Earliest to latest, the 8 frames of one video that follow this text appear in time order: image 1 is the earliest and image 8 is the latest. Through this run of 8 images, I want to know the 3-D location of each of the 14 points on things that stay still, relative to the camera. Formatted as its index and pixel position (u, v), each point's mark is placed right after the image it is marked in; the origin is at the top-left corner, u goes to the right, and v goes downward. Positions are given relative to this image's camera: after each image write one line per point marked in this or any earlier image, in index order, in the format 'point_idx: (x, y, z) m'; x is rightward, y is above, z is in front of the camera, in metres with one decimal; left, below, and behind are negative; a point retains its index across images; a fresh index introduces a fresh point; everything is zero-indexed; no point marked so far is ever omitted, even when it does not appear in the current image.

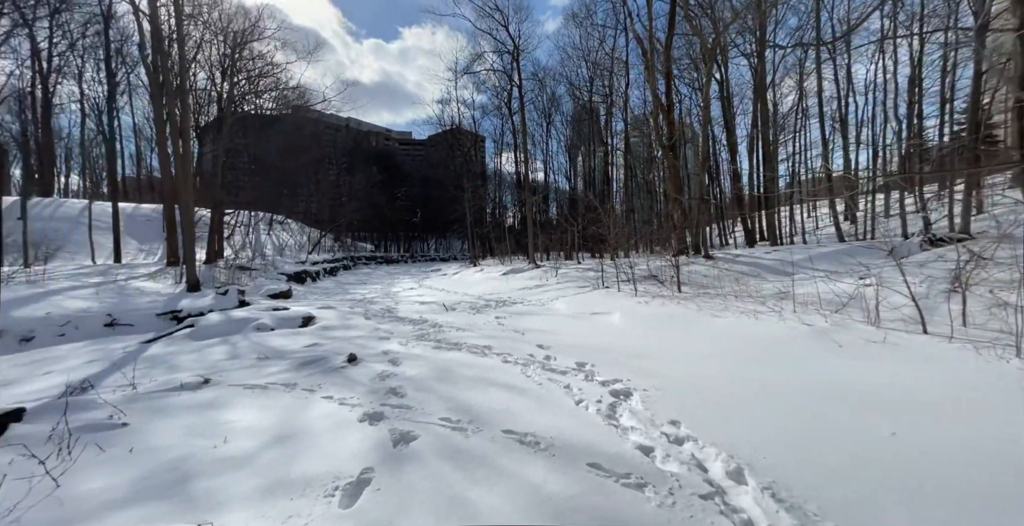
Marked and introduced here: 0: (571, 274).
0: (+1.9, -0.5, +12.5) m
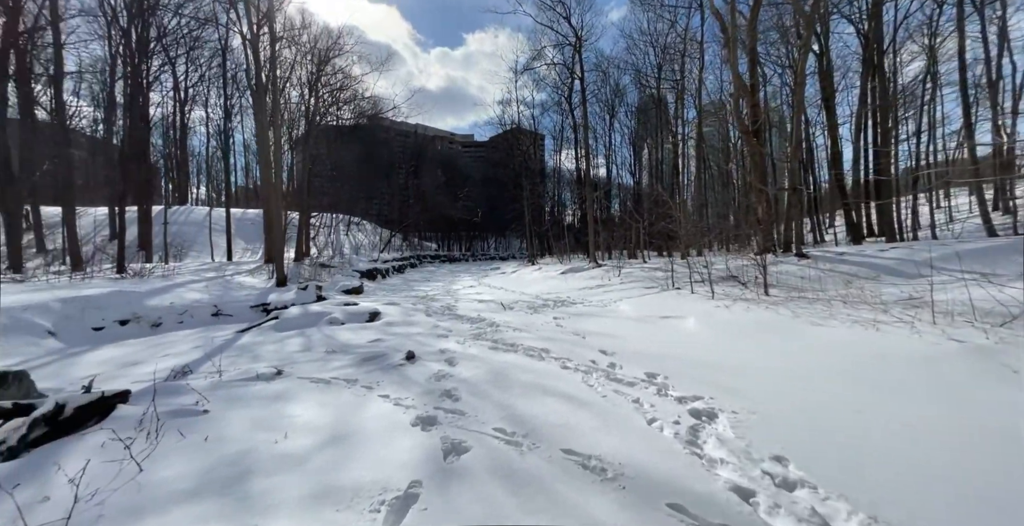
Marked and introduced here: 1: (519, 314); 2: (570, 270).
0: (+3.6, -0.4, +11.8) m
1: (+0.1, -1.0, +7.8) m
2: (+2.3, -0.3, +16.3) m
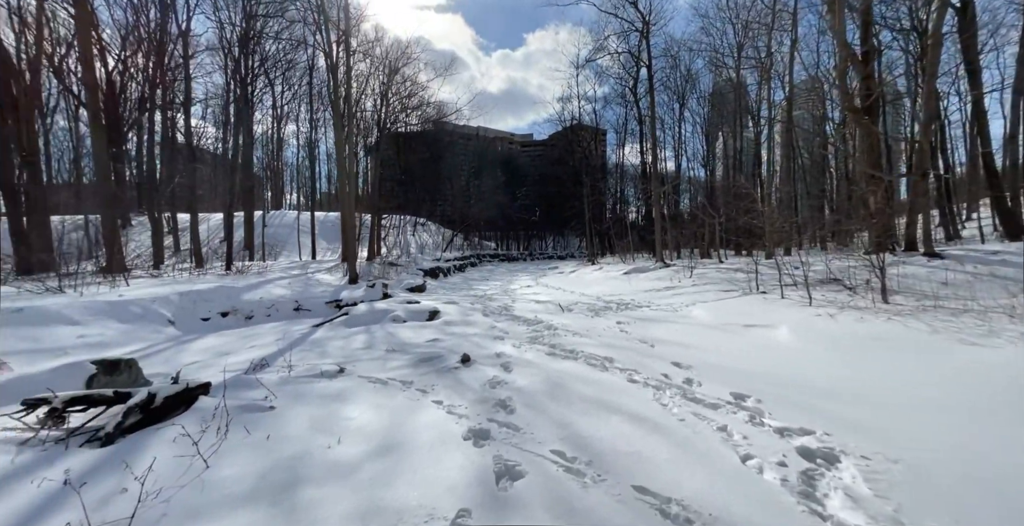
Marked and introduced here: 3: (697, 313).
0: (+5.2, -0.4, +10.9) m
1: (+1.2, -1.0, +7.4) m
2: (+4.5, -0.3, +15.5) m
3: (+3.0, -1.0, +6.7) m
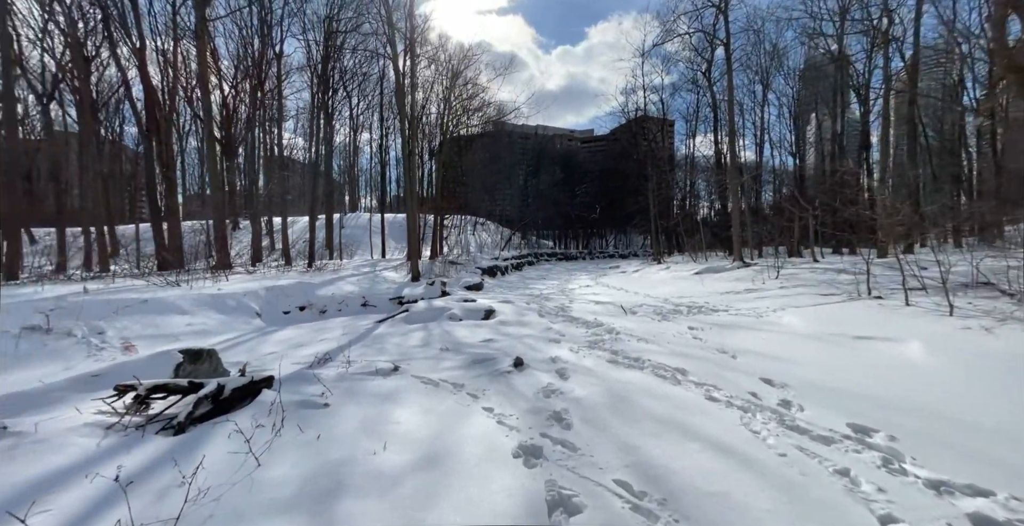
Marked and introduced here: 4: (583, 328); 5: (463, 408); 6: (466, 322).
0: (+6.7, -0.4, +9.8) m
1: (+2.2, -0.9, +6.8) m
2: (+6.6, -0.3, +14.4) m
3: (+3.8, -1.0, +5.9) m
4: (+1.0, -1.0, +6.2) m
5: (-0.3, -1.0, +2.9) m
6: (-0.7, -0.9, +6.4) m
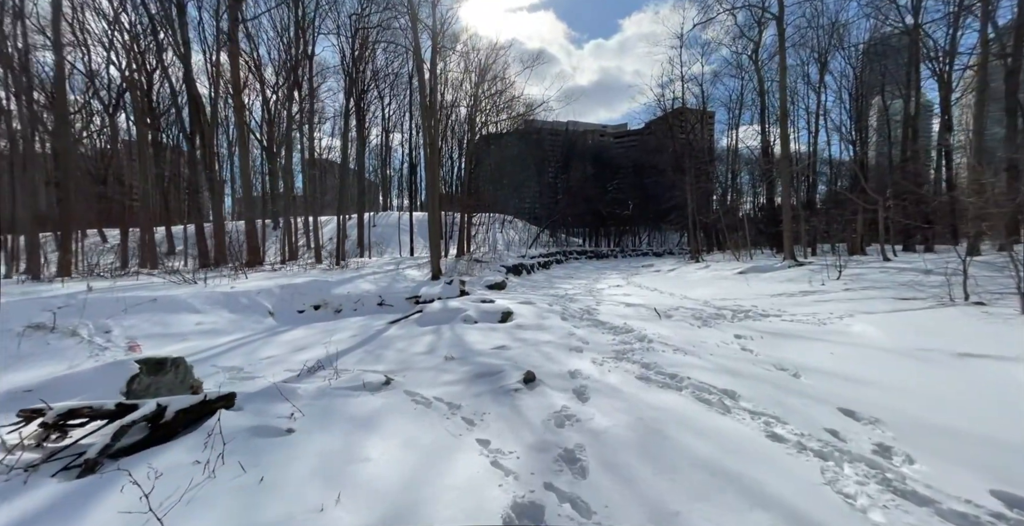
0: (+7.2, -0.4, +8.7) m
1: (+2.5, -0.9, +6.1) m
2: (+7.5, -0.3, +13.3) m
3: (+4.1, -0.9, +5.0) m
4: (+1.3, -0.9, +5.6) m
5: (-0.3, -1.0, +2.3) m
6: (-0.4, -0.9, +5.9) m
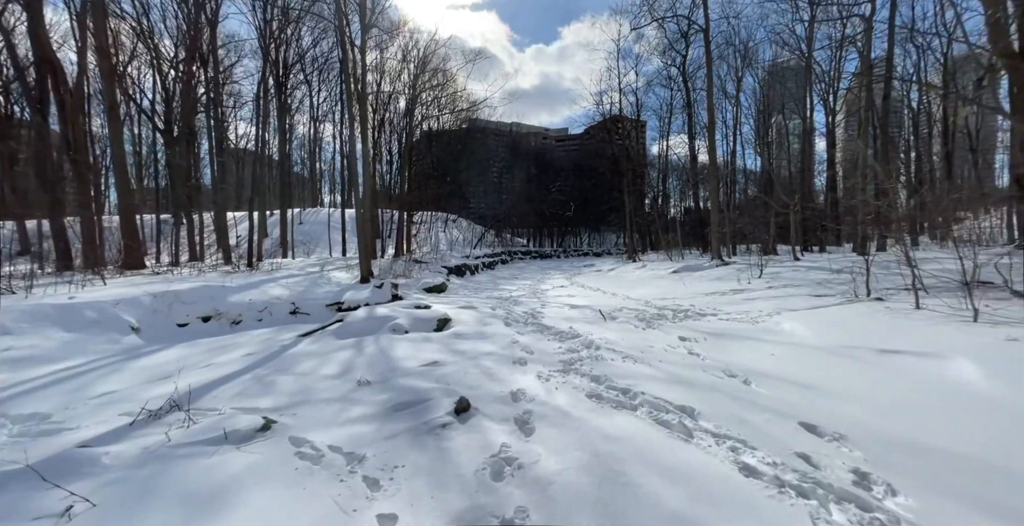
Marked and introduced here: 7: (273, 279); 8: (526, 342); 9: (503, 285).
0: (+5.9, -0.4, +9.0) m
1: (+1.6, -0.9, +5.8) m
2: (+5.5, -0.2, +13.7) m
3: (+3.3, -0.9, +5.0) m
4: (+0.5, -1.0, +5.1) m
5: (-0.7, -1.0, +1.7) m
6: (-1.3, -0.9, +5.2) m
7: (-4.8, -0.3, +8.3) m
8: (+0.2, -1.0, +5.1) m
9: (-0.3, -0.7, +12.3) m
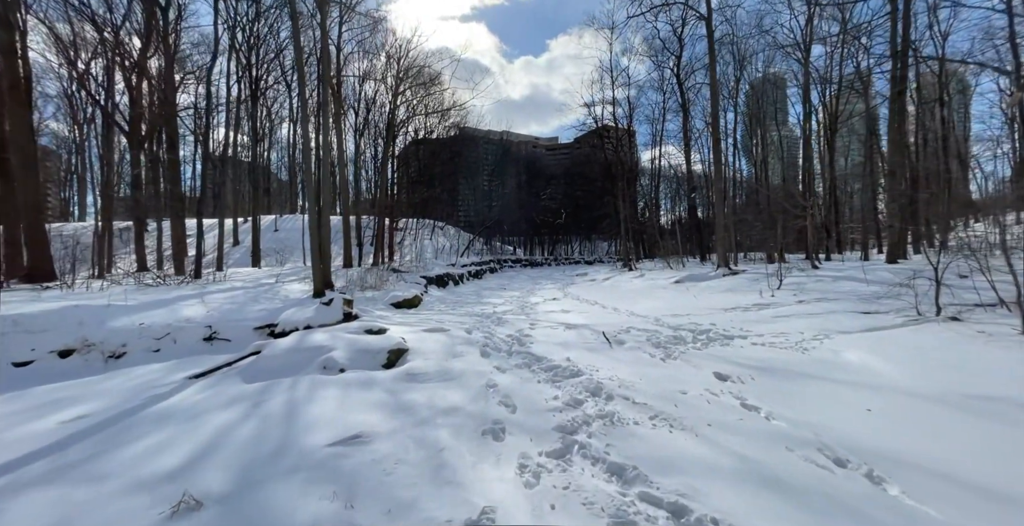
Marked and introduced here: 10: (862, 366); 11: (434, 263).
0: (+5.6, -0.6, +7.7) m
1: (+1.4, -1.0, +4.4) m
2: (+5.1, -0.5, +12.4) m
3: (+3.1, -1.0, +3.6) m
4: (+0.3, -1.1, +3.7) m
5: (-0.8, -1.0, +0.3) m
6: (-1.5, -1.0, +3.7) m
7: (-5.1, -0.5, +6.8) m
8: (0.0, -1.1, +3.6) m
9: (-0.6, -0.9, +10.9) m
10: (+3.5, -1.0, +4.2) m
11: (-3.7, 0.0, +19.1) m
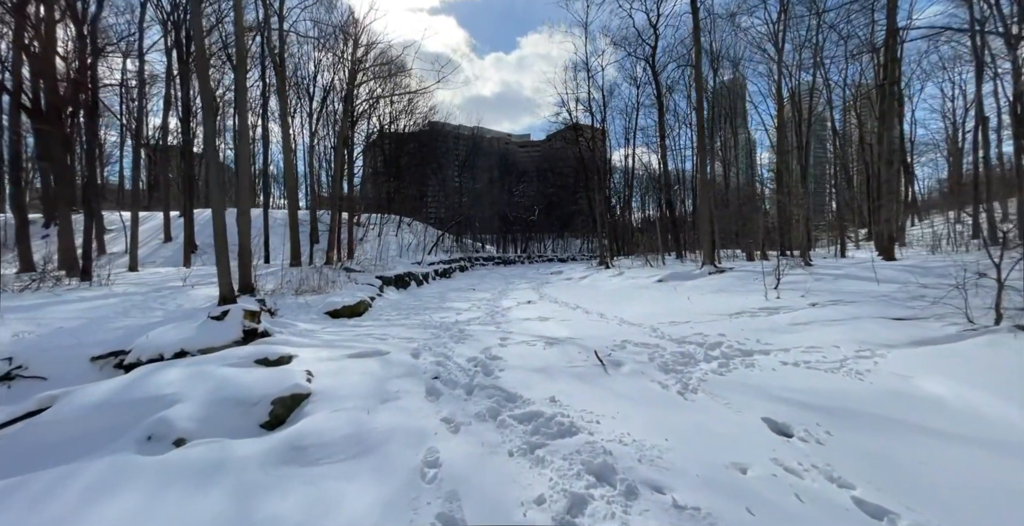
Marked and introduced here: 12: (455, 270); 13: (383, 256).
0: (+5.1, -0.5, +6.7) m
1: (+1.1, -1.0, +3.1) m
2: (+4.3, -0.4, +11.3) m
3: (+2.8, -1.0, +2.4) m
4: (0.0, -1.0, +2.3) m
5: (-0.8, -1.0, -1.2) m
6: (-1.7, -1.0, +2.2) m
7: (-5.5, -0.5, +5.0) m
8: (-0.3, -1.0, +2.2) m
9: (-1.4, -0.9, +9.4) m
10: (+3.2, -1.0, +3.0) m
11: (-5.0, +0.1, +17.4) m
12: (-2.7, -0.3, +18.4) m
13: (-6.0, +0.3, +18.9) m
